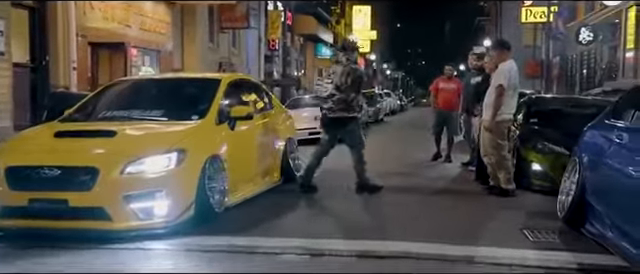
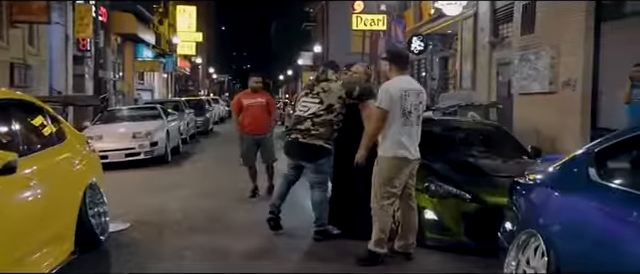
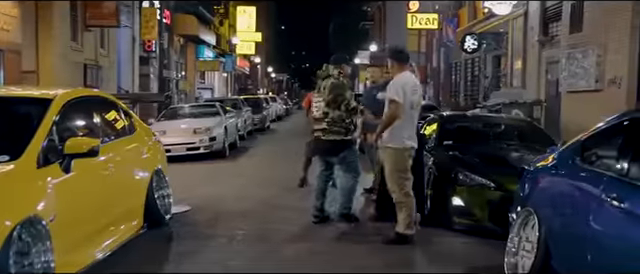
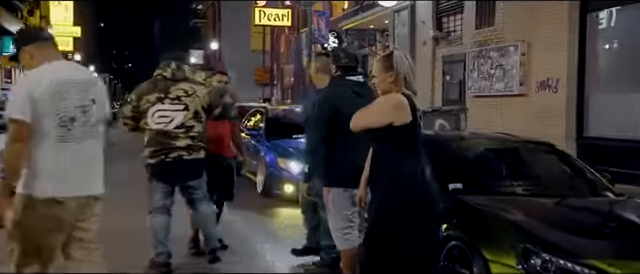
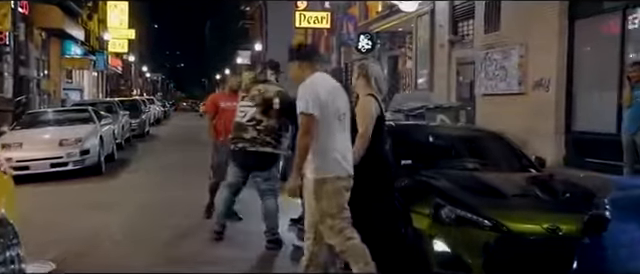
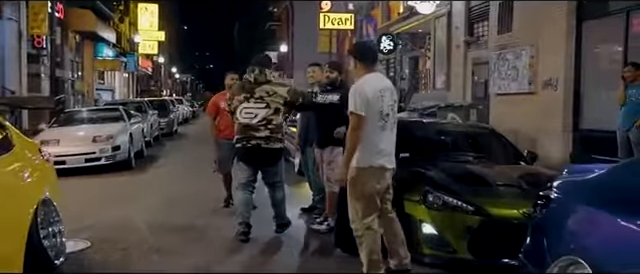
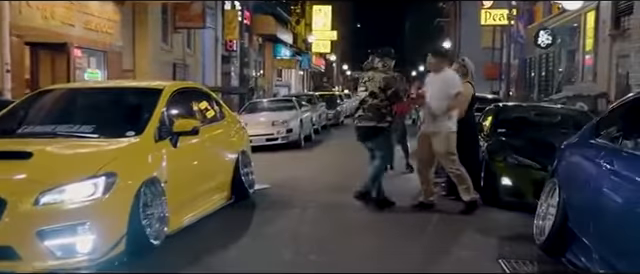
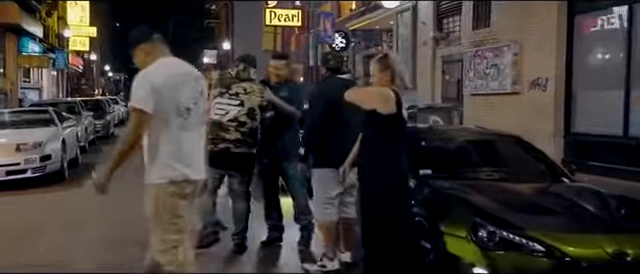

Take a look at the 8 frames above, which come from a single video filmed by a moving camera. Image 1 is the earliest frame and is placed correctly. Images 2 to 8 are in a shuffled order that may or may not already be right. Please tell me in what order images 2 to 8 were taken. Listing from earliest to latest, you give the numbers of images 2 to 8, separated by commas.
7, 3, 2, 6, 5, 8, 4
